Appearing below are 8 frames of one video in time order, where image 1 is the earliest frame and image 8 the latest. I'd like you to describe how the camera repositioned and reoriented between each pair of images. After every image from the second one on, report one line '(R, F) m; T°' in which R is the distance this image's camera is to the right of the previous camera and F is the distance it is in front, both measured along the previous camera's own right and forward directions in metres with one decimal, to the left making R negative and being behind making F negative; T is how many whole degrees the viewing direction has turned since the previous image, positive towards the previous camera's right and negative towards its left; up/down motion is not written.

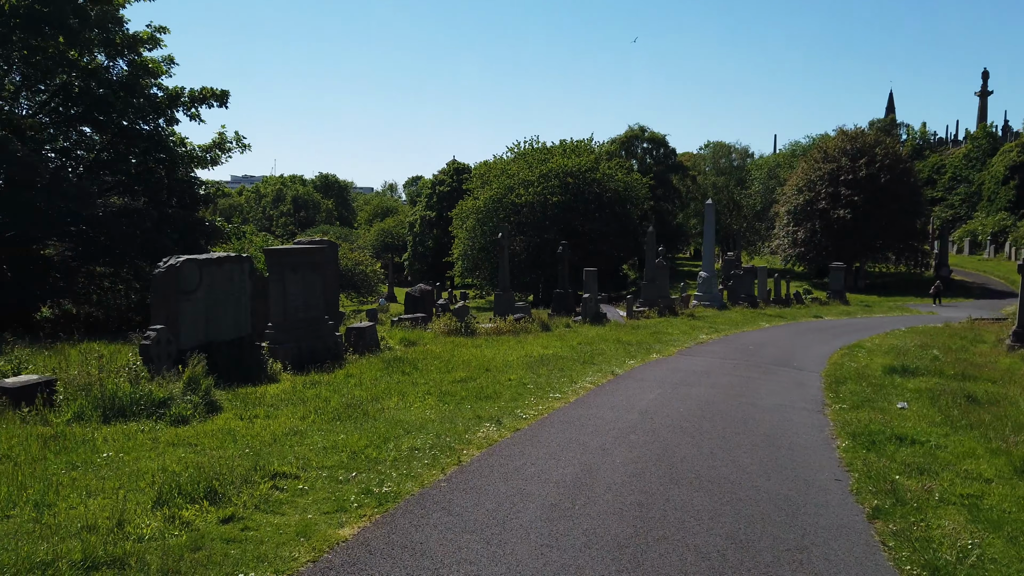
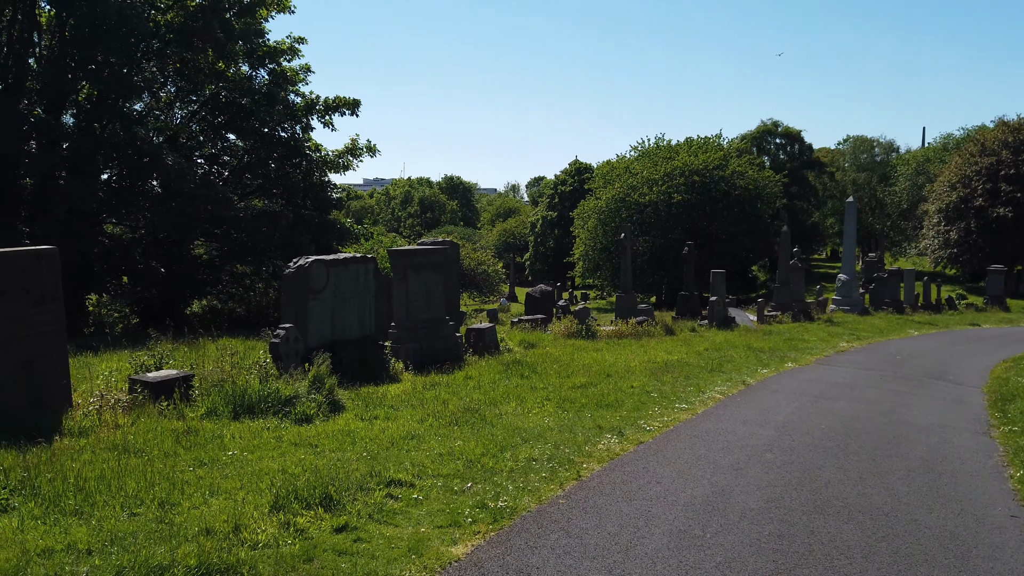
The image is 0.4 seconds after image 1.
(0.0, +0.3) m; -9°
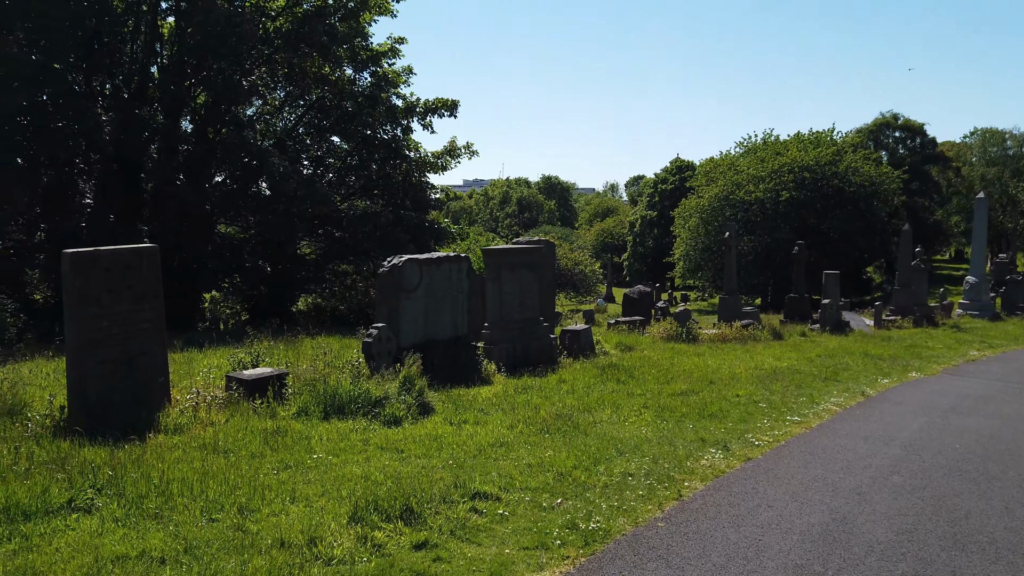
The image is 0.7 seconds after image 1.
(0.0, +0.3) m; -7°
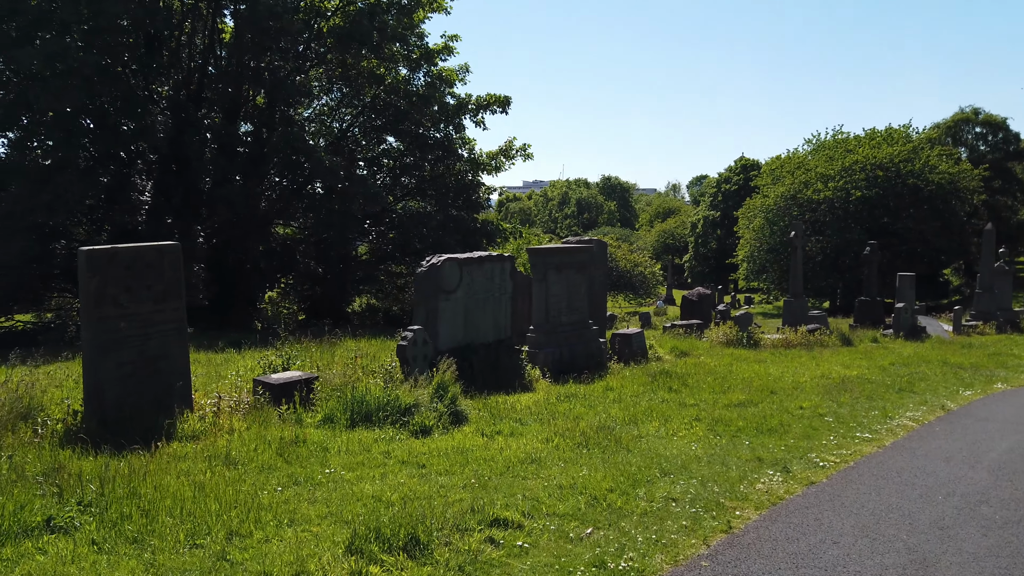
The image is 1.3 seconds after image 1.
(+0.2, +0.5) m; -5°
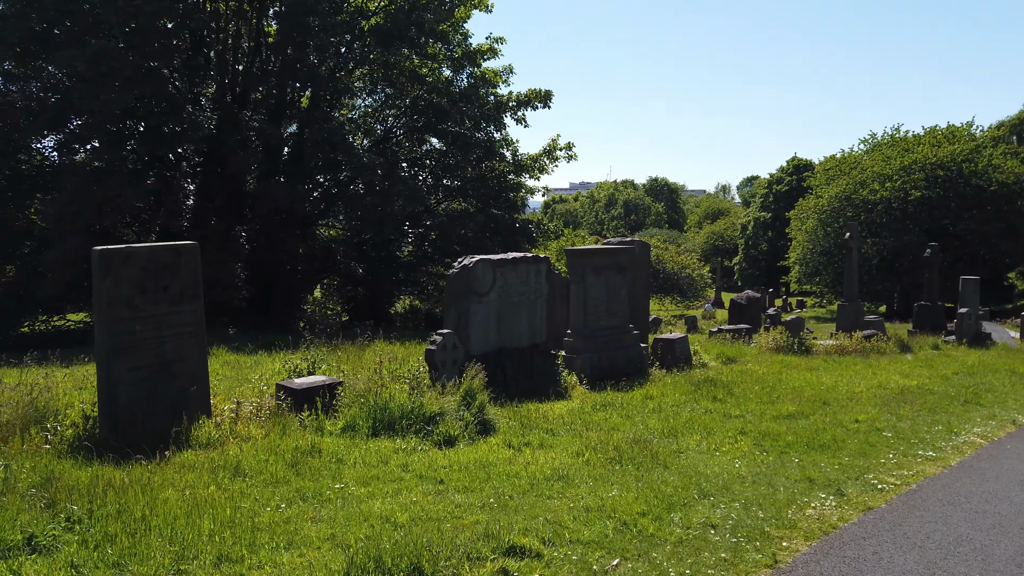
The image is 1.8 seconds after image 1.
(+0.1, +0.4) m; -4°
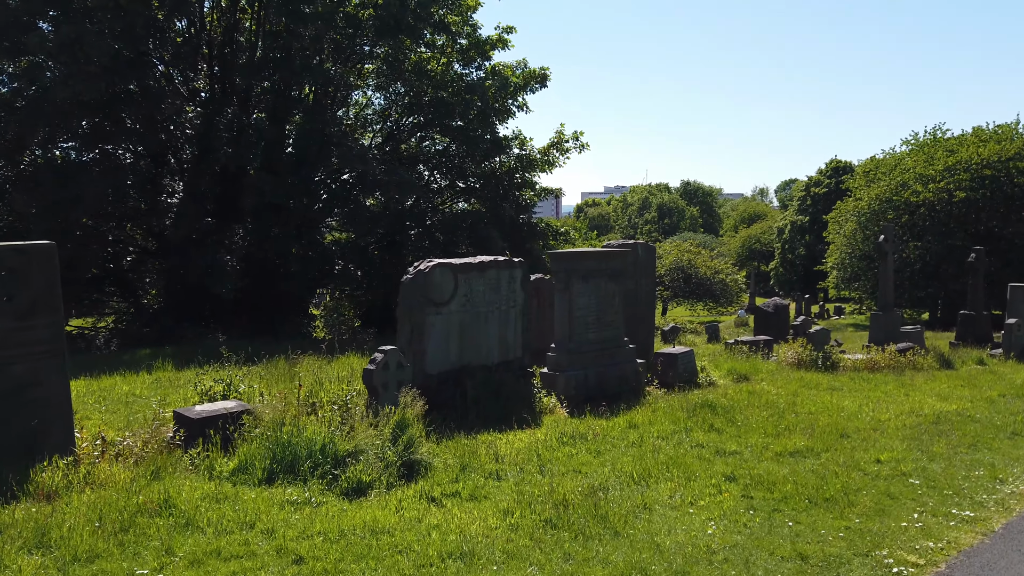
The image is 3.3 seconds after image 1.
(+0.7, +1.2) m; -3°
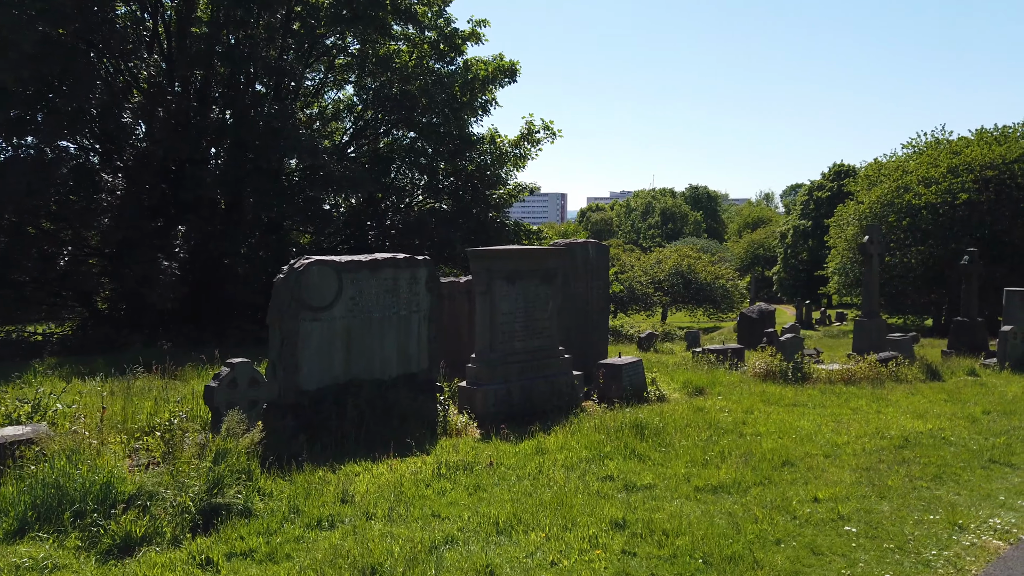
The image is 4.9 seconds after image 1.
(+1.0, +1.0) m; 0°
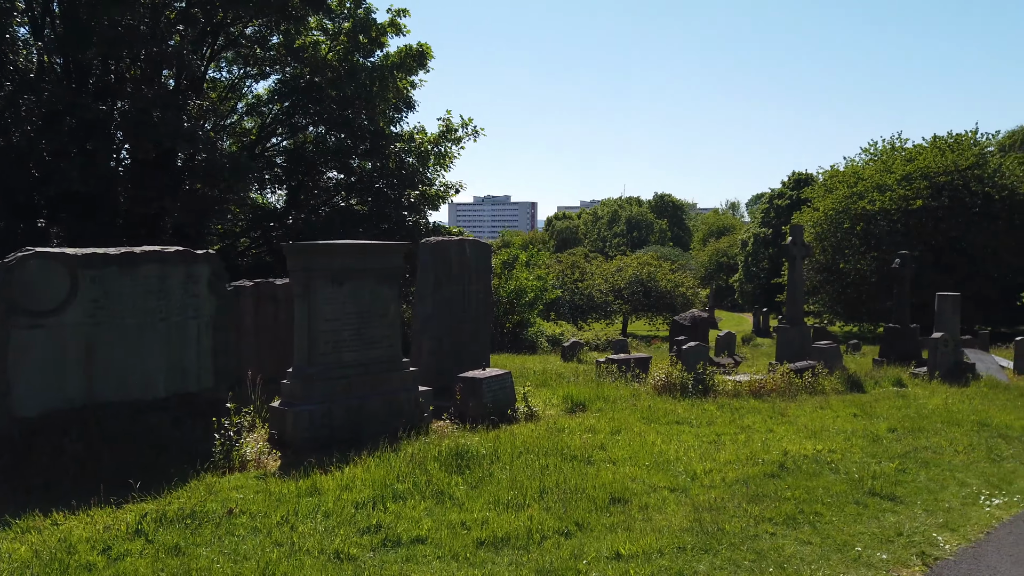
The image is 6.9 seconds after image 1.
(+1.4, +1.2) m; +2°
